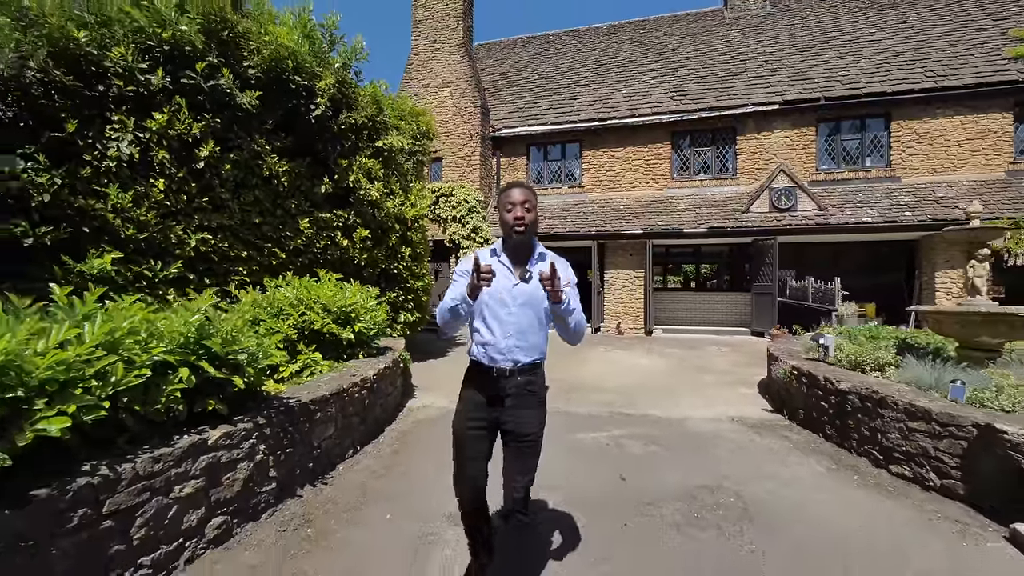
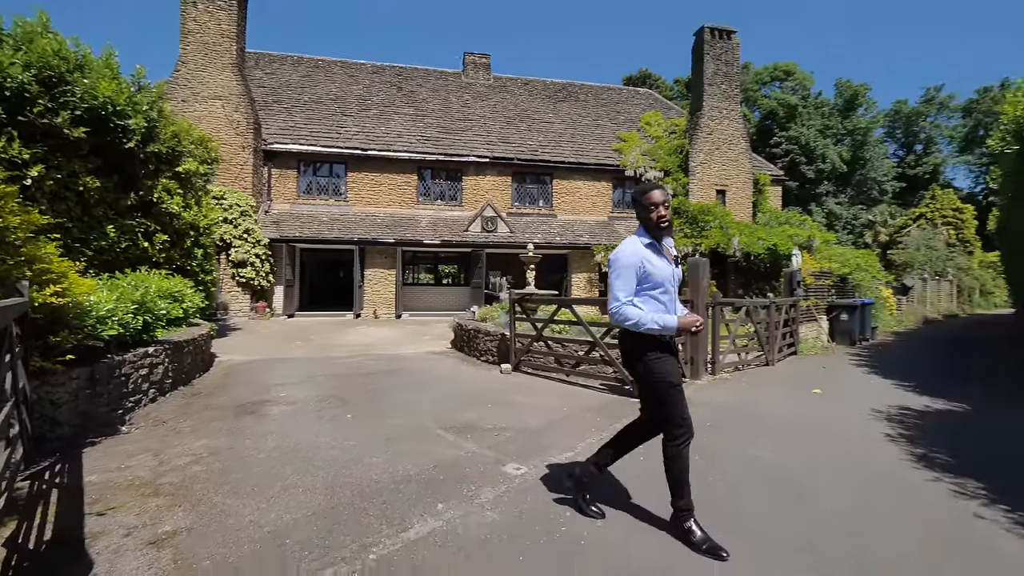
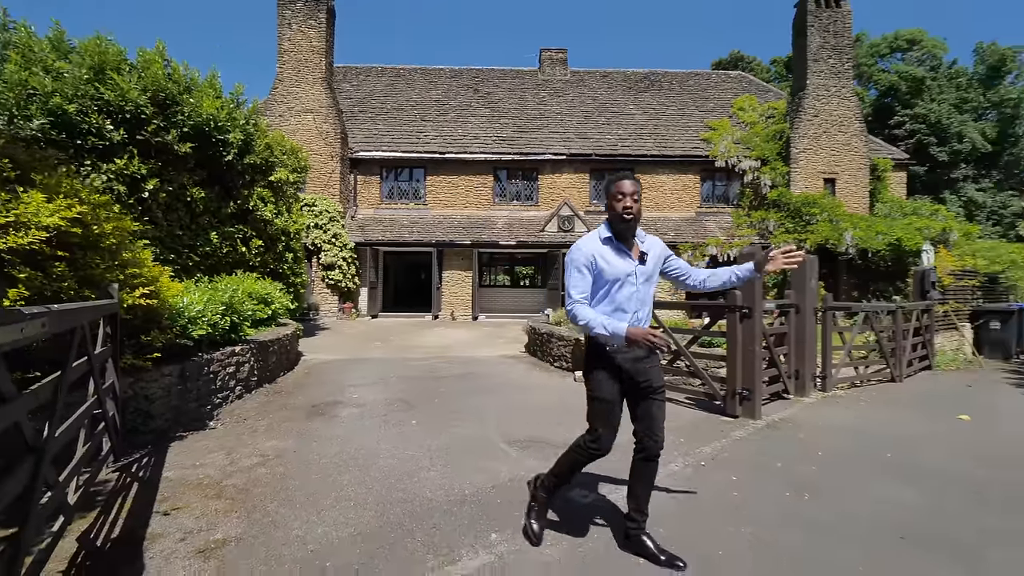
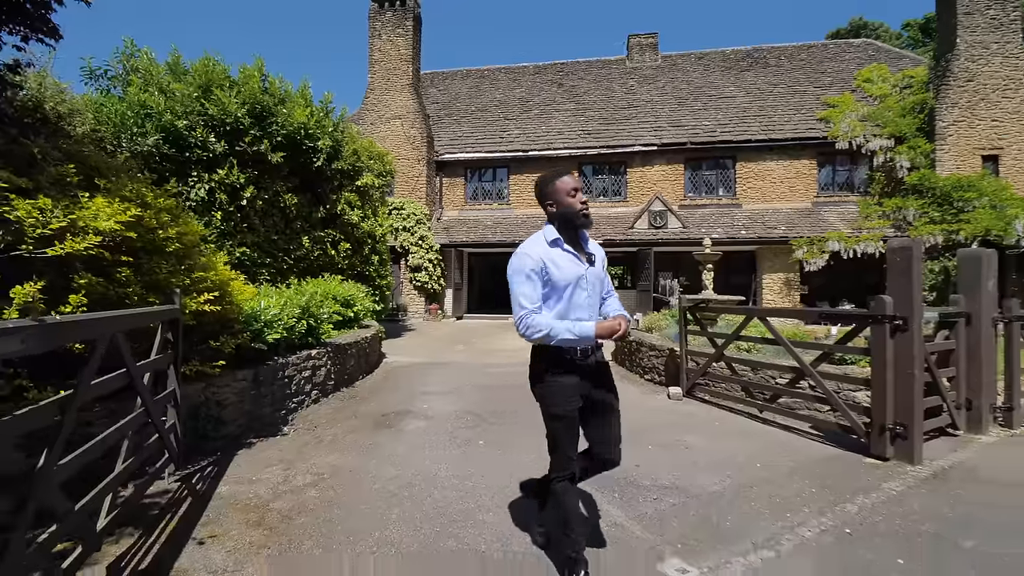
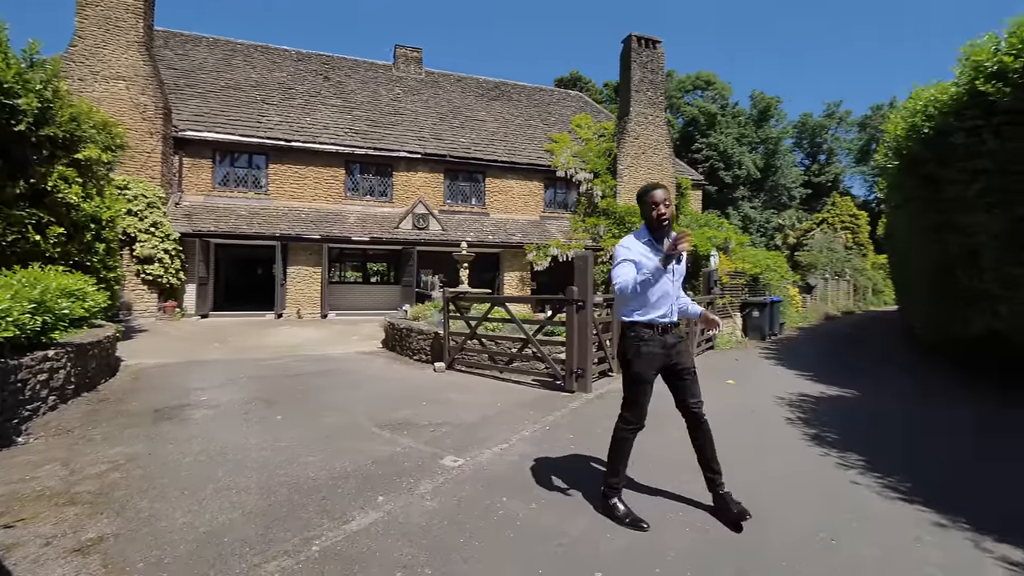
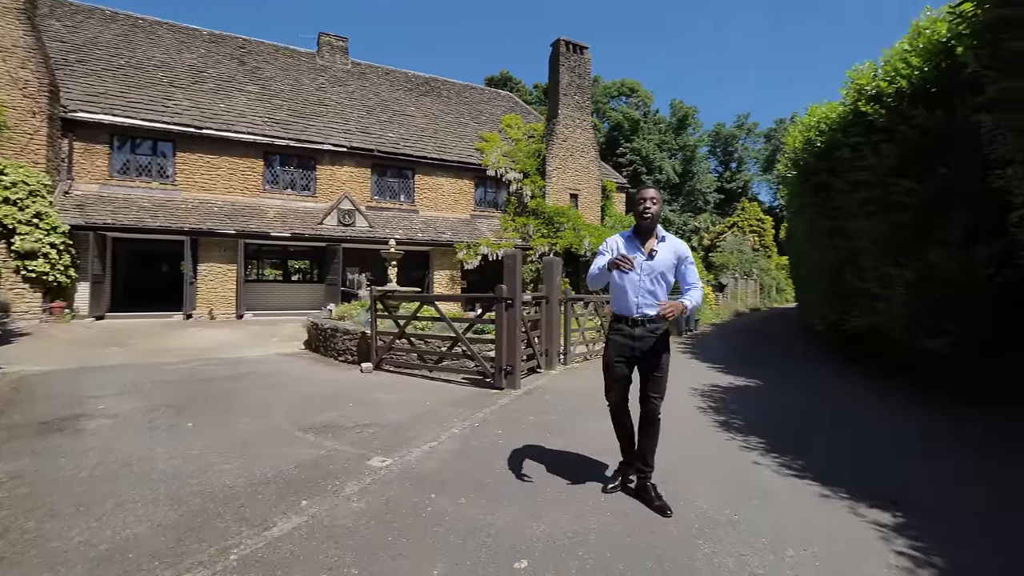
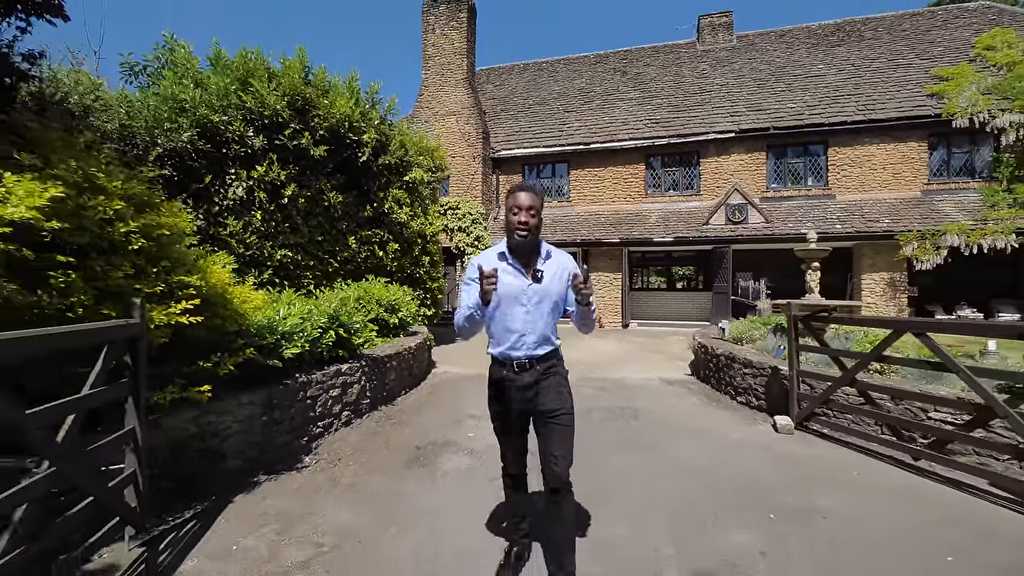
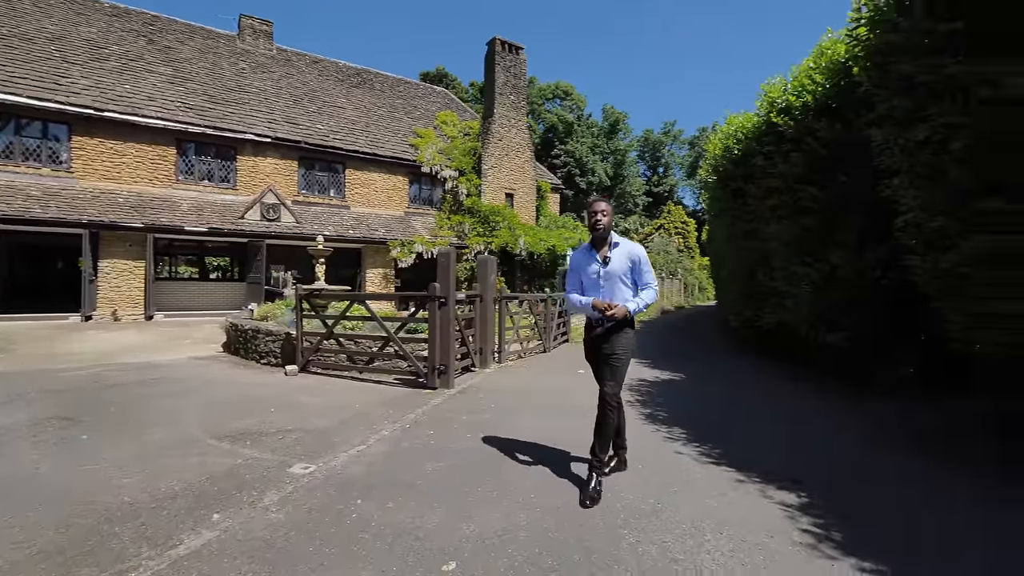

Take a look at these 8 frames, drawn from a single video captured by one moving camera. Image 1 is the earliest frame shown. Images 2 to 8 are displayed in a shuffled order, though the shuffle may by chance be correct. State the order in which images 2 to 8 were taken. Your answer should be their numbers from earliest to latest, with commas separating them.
7, 4, 3, 2, 5, 6, 8
